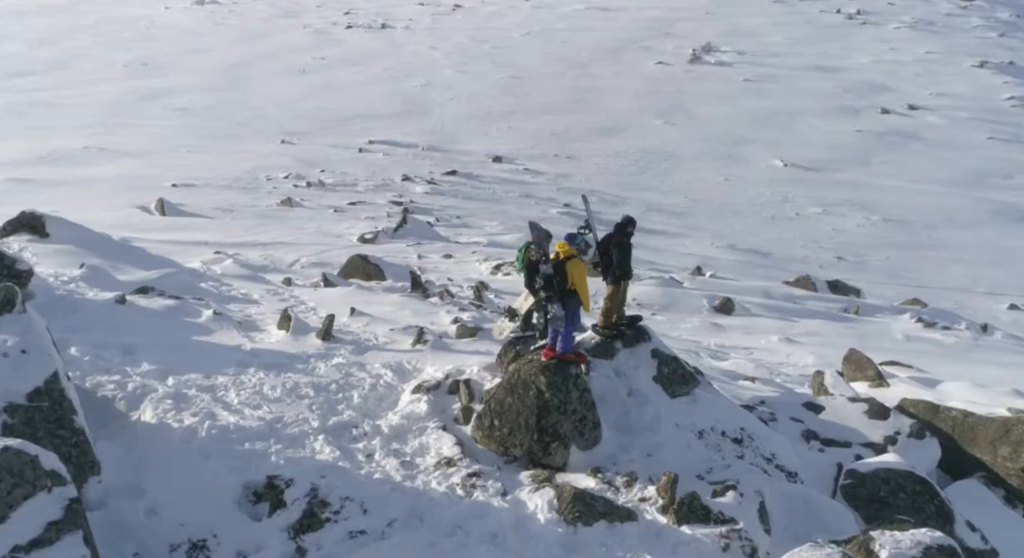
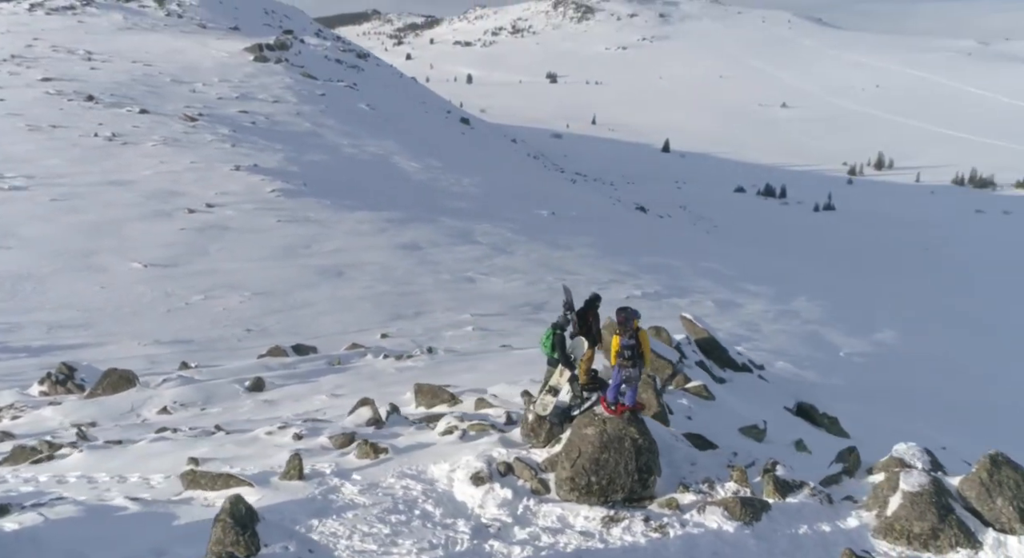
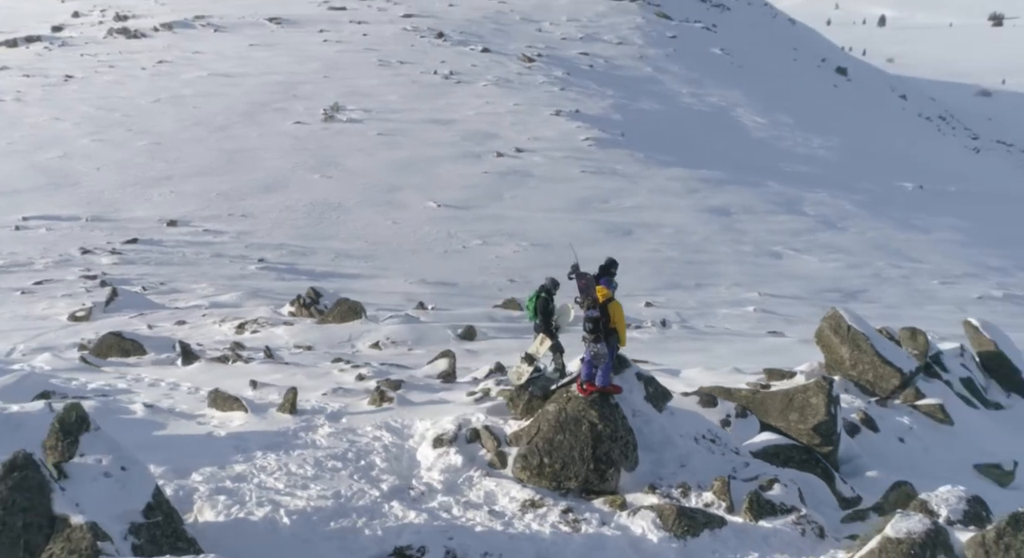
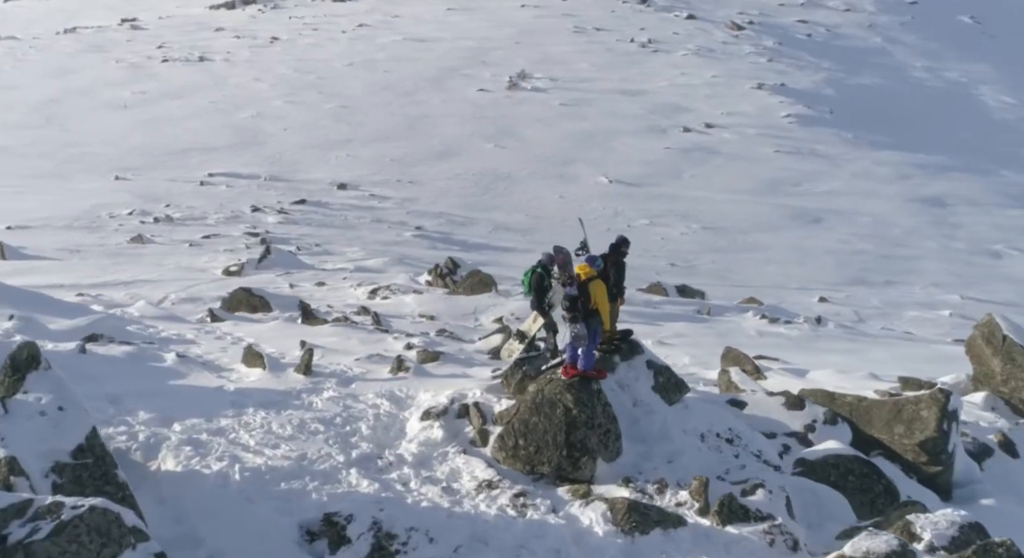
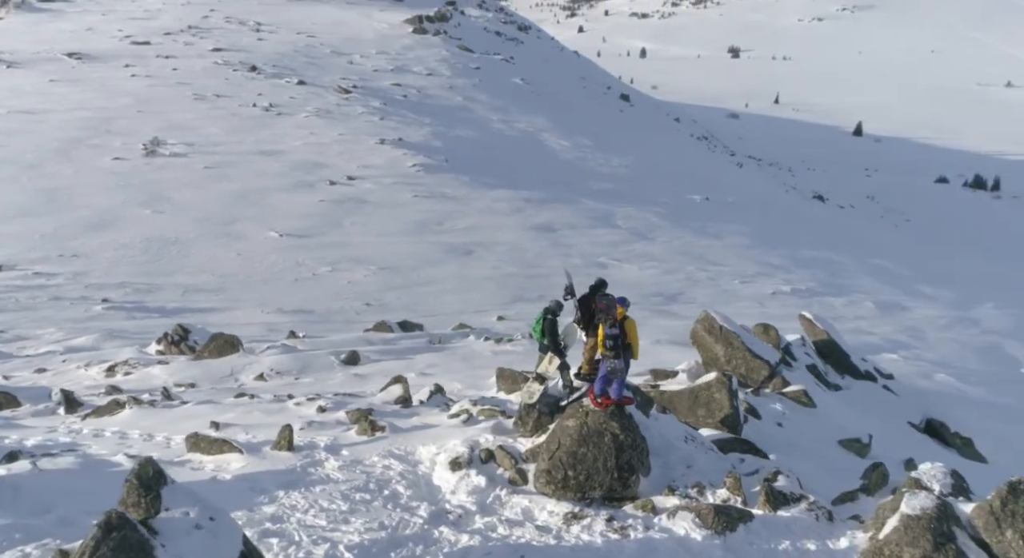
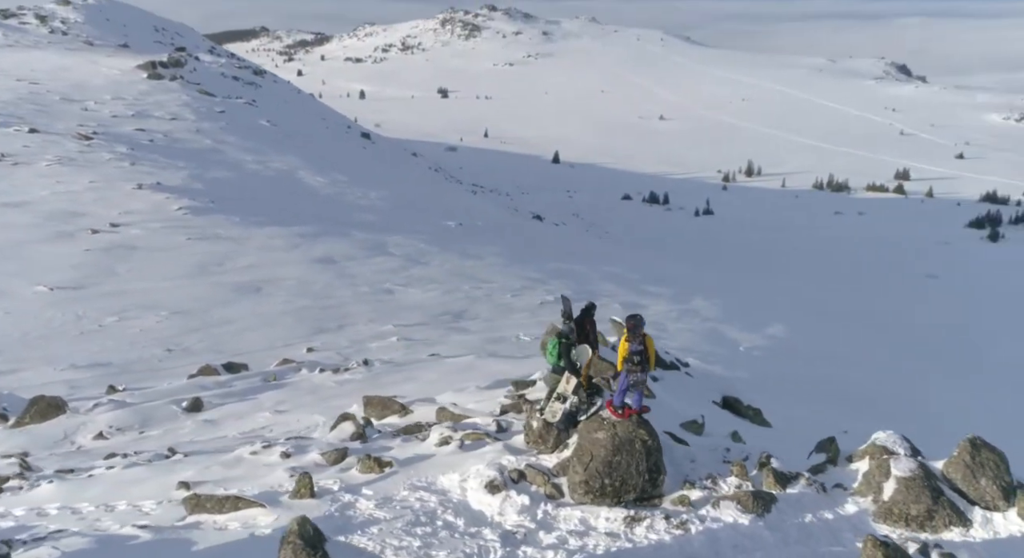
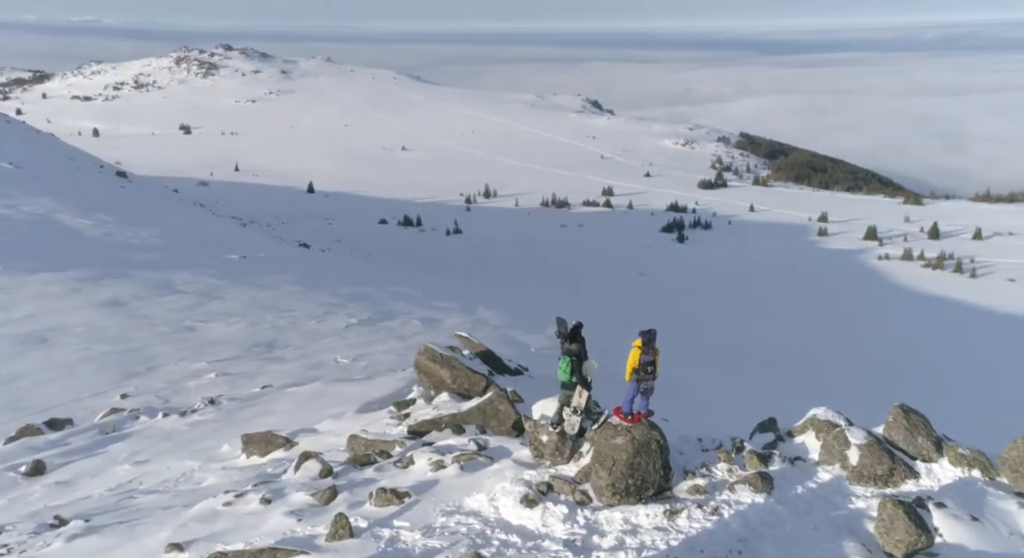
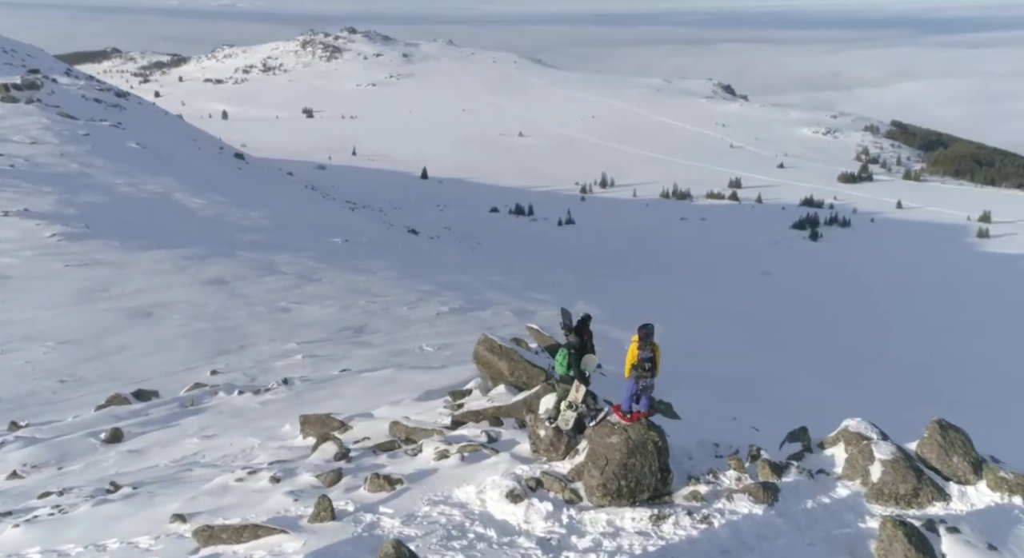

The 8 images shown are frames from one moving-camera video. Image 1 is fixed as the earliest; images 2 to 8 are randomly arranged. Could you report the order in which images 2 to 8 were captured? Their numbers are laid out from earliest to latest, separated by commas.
4, 3, 5, 2, 6, 8, 7
